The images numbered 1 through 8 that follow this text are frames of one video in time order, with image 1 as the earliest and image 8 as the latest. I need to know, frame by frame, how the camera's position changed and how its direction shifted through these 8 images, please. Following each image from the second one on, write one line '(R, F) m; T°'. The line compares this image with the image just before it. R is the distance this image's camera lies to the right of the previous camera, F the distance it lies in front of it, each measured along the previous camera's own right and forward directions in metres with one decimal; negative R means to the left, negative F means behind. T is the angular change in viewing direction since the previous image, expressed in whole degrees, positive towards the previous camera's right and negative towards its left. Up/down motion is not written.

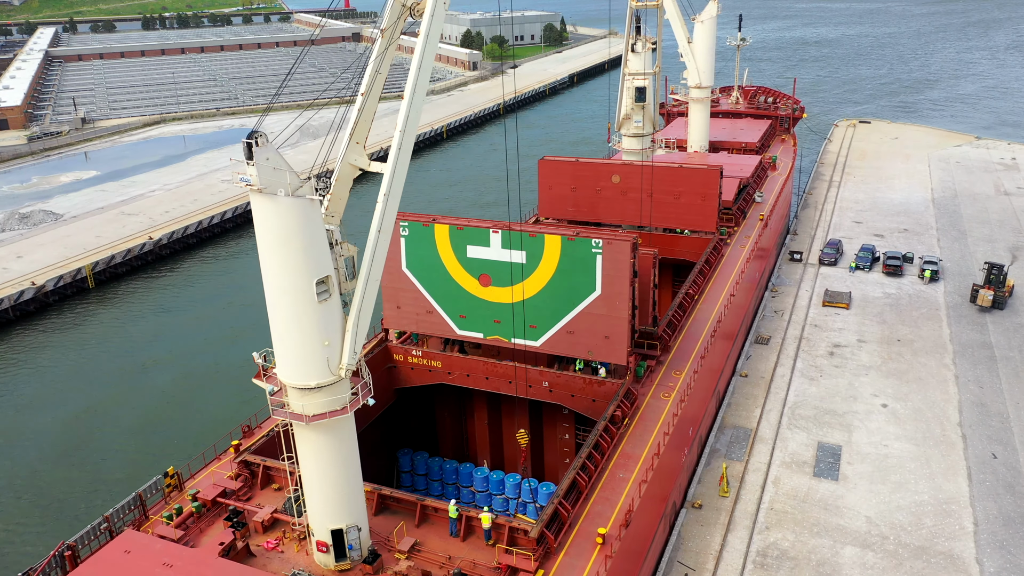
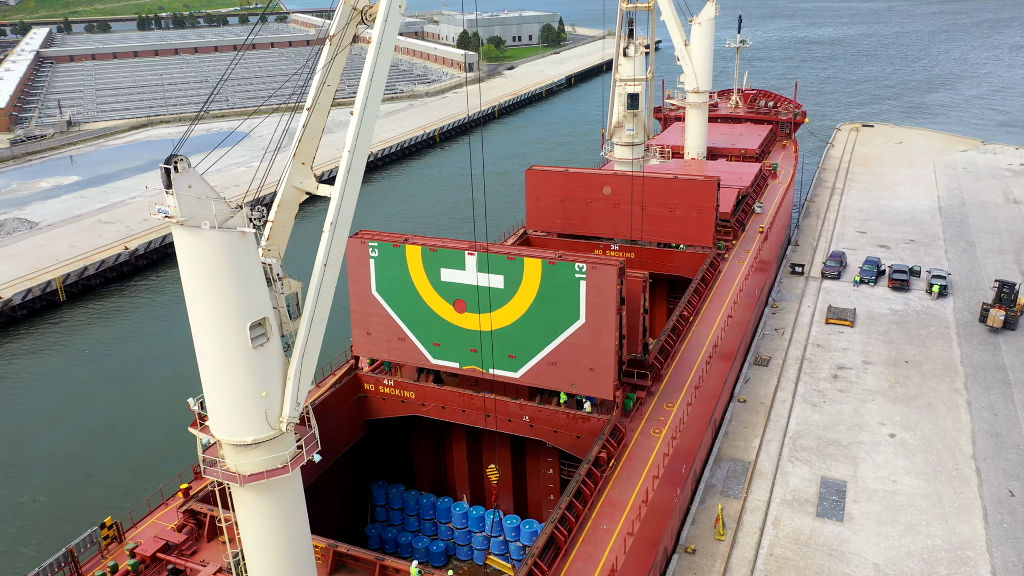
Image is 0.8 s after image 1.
(+0.6, +1.7) m; 0°
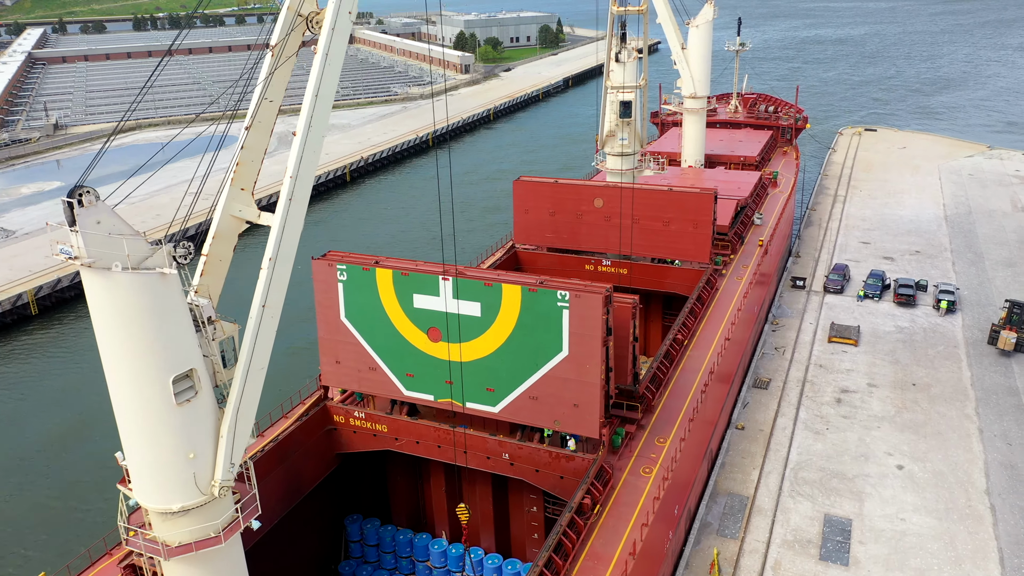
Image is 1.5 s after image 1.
(+0.5, +1.5) m; 0°
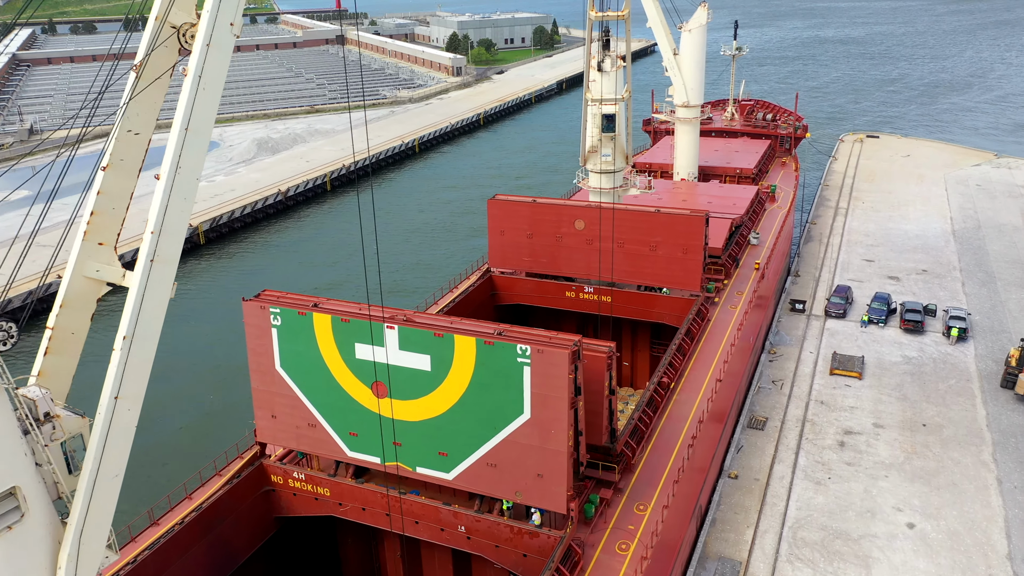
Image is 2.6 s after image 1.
(+0.9, +2.4) m; 0°
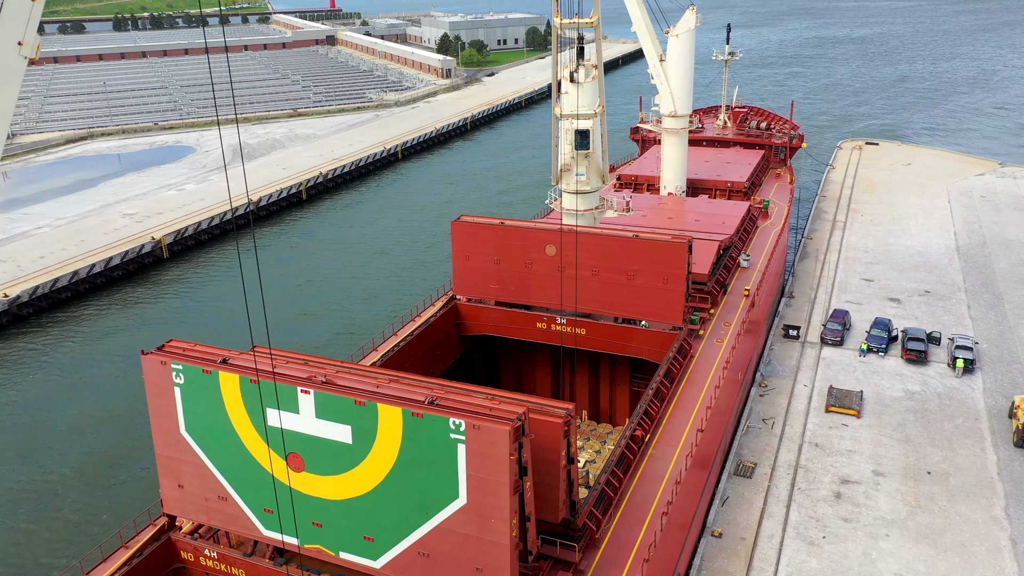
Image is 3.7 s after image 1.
(+1.0, +2.4) m; 0°
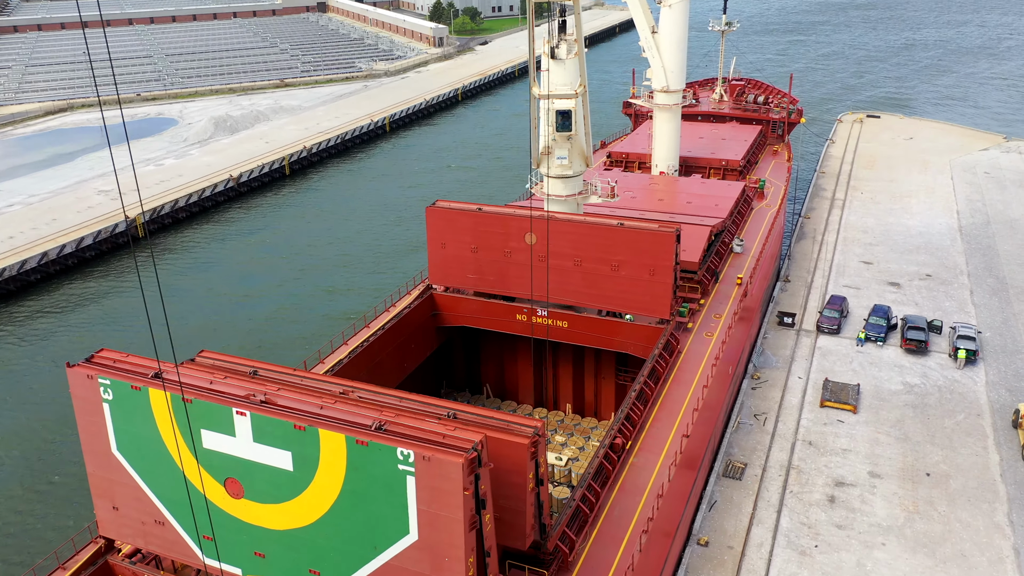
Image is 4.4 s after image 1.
(+0.6, +1.4) m; 0°
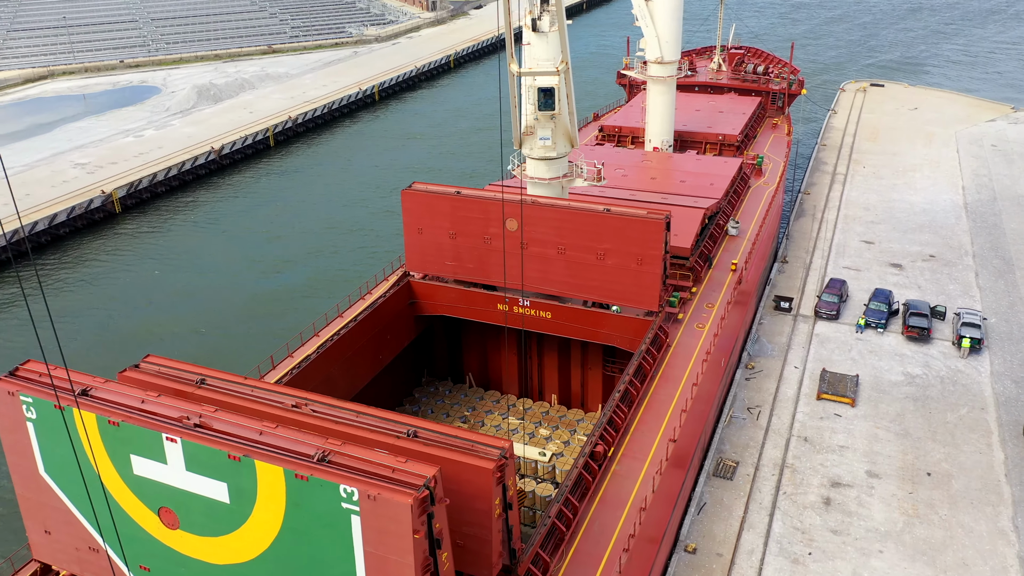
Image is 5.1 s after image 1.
(+0.5, +1.3) m; 0°
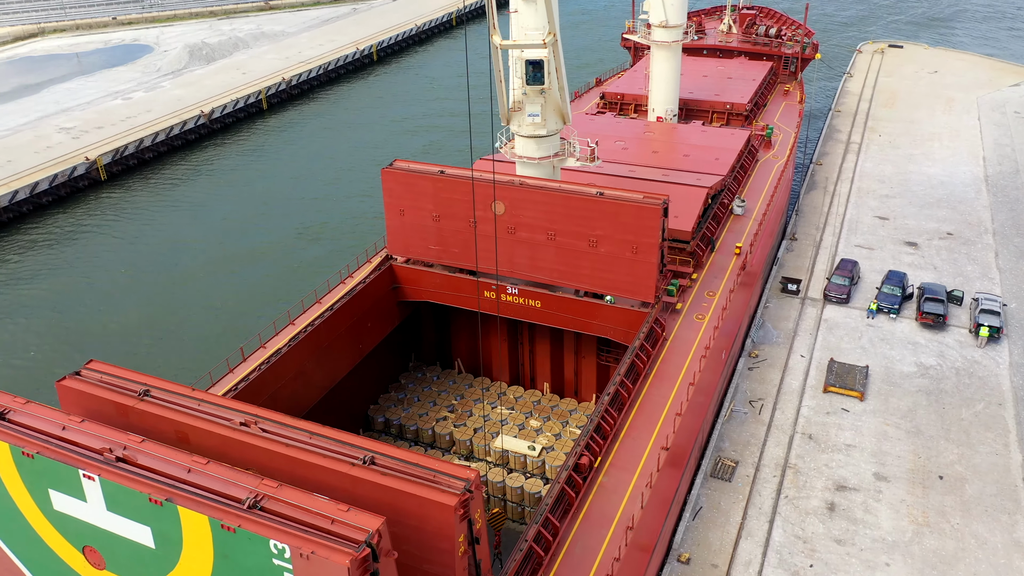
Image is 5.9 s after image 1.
(+0.6, +1.4) m; -1°
